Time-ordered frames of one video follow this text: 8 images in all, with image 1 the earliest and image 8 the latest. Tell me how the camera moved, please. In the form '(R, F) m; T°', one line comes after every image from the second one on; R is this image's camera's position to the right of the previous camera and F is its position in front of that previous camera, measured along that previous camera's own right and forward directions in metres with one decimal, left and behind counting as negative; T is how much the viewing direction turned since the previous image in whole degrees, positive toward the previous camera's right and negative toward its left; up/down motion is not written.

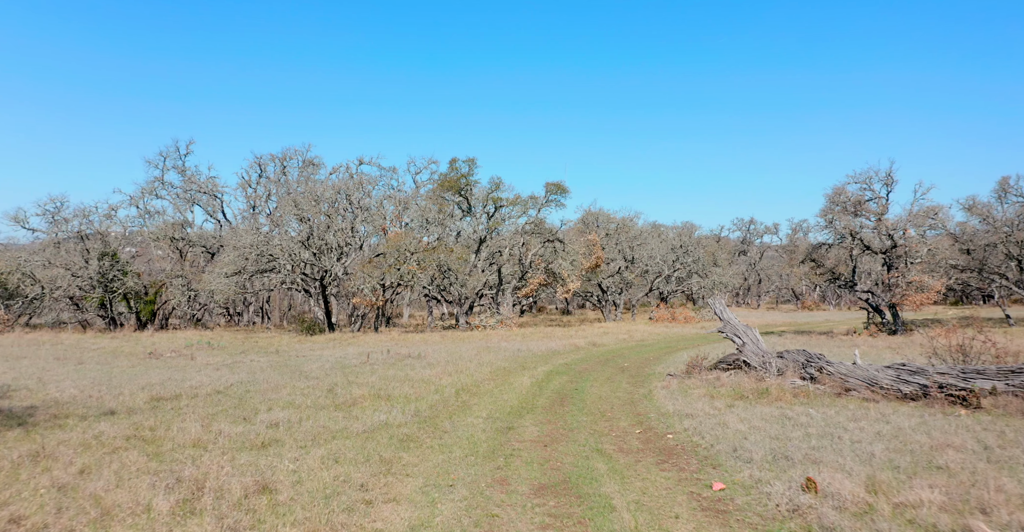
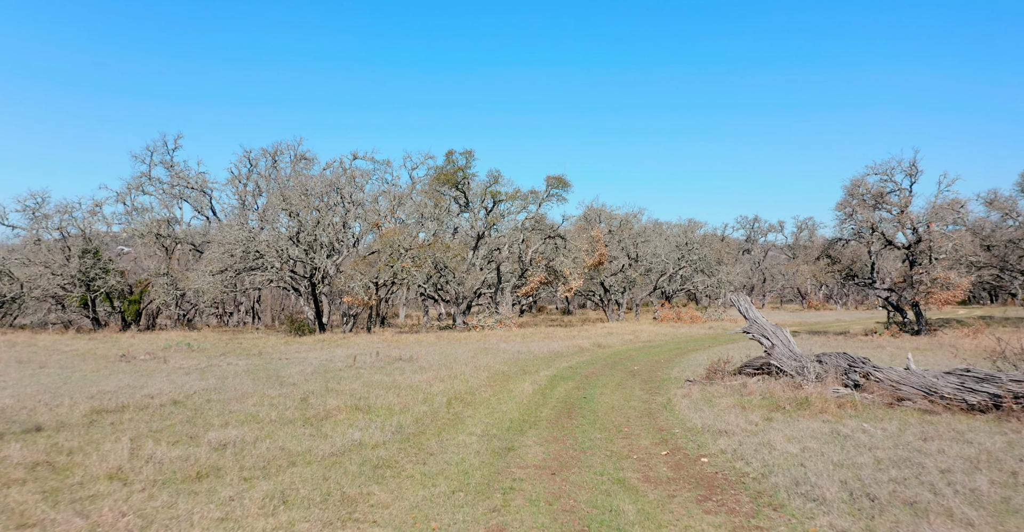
(0.0, +2.1) m; 0°
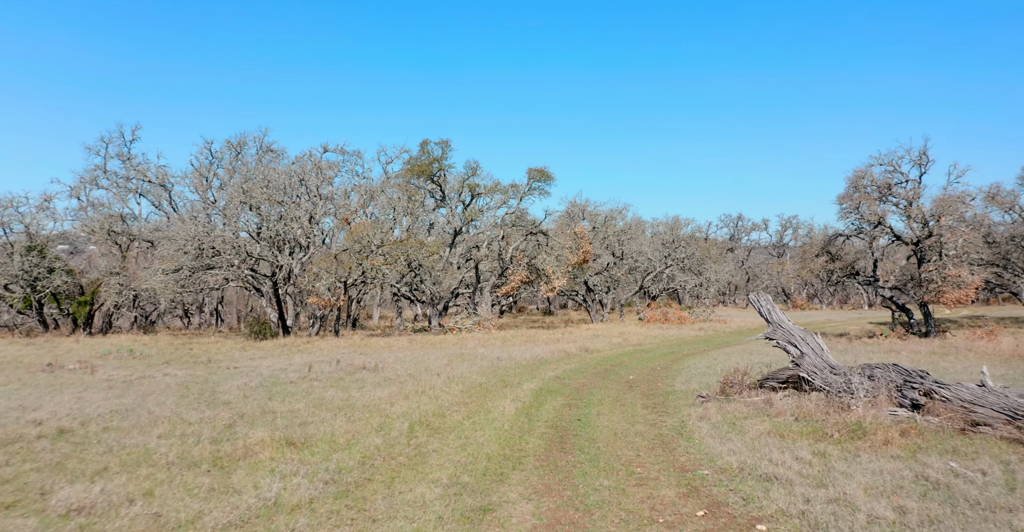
(0.0, +2.8) m; +2°
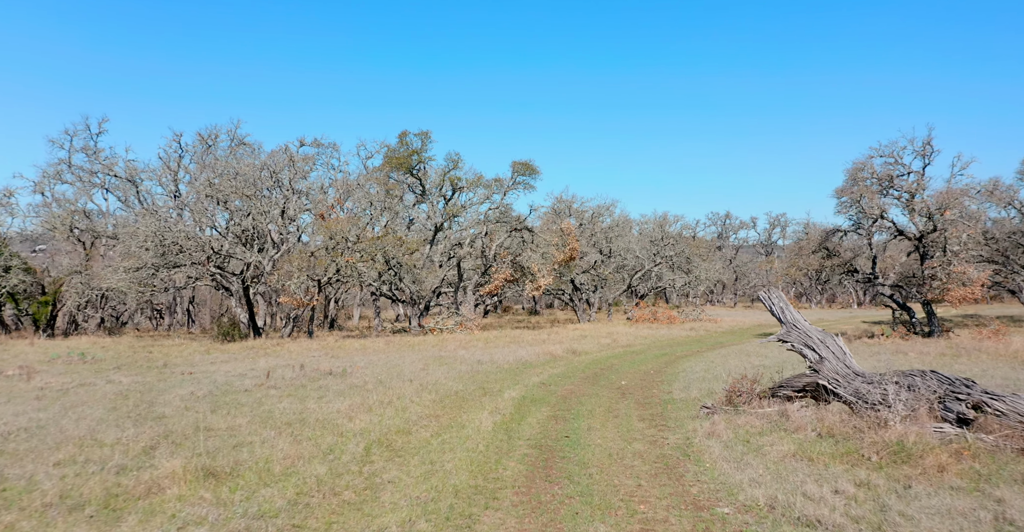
(+0.1, +1.8) m; +1°
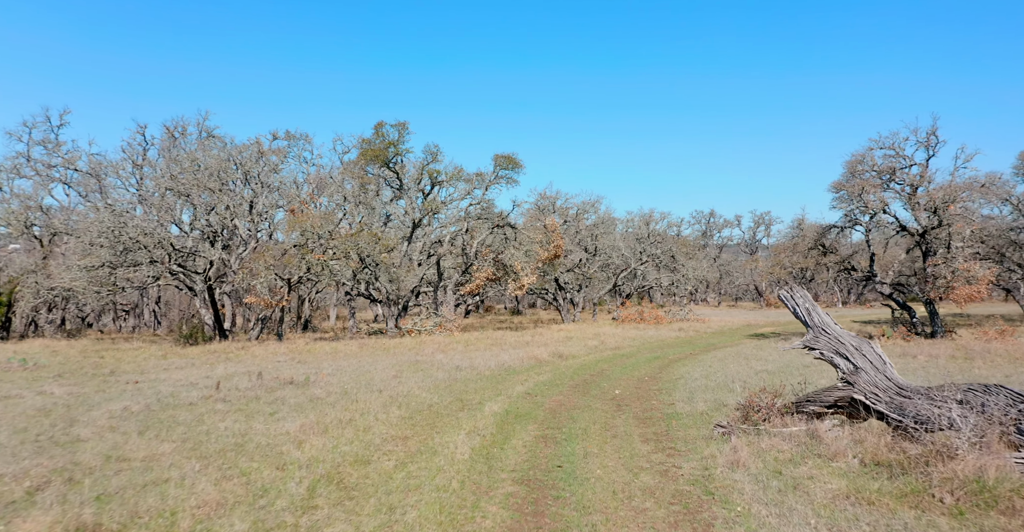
(0.0, +1.9) m; +1°
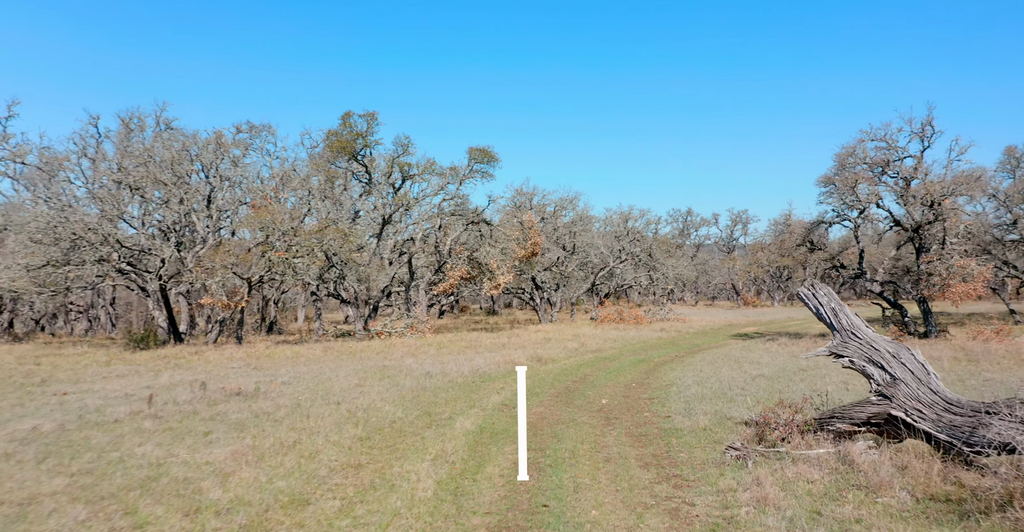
(0.0, +1.7) m; +2°
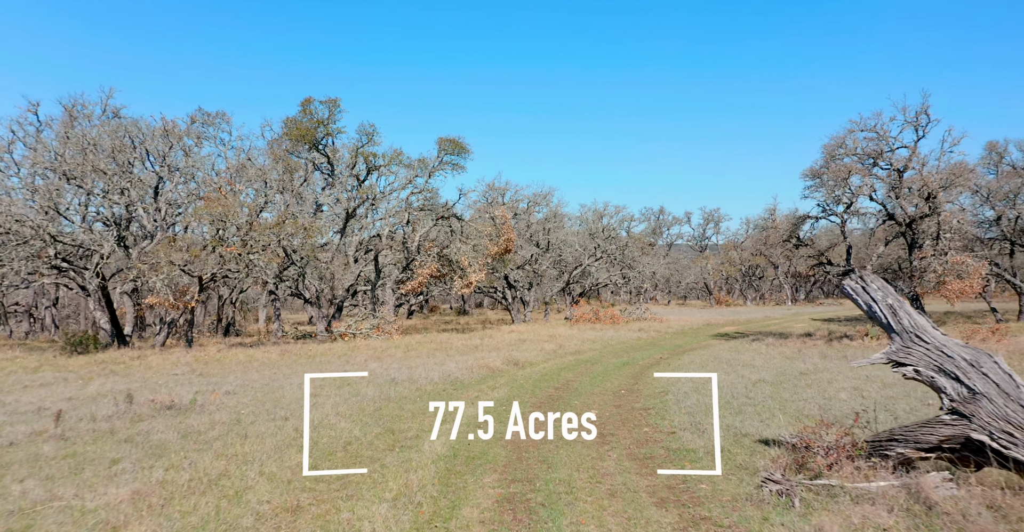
(-0.1, +1.9) m; +2°
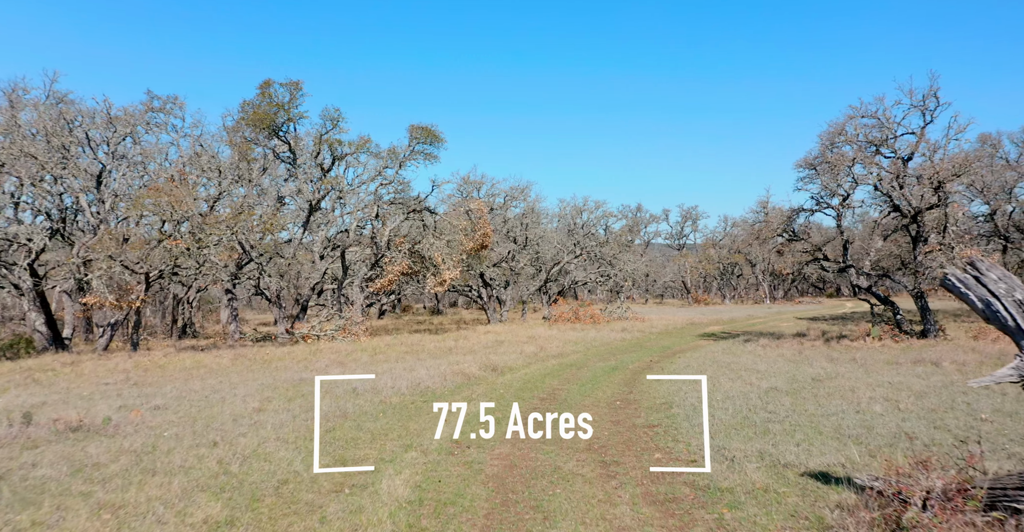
(-0.1, +2.2) m; +2°
